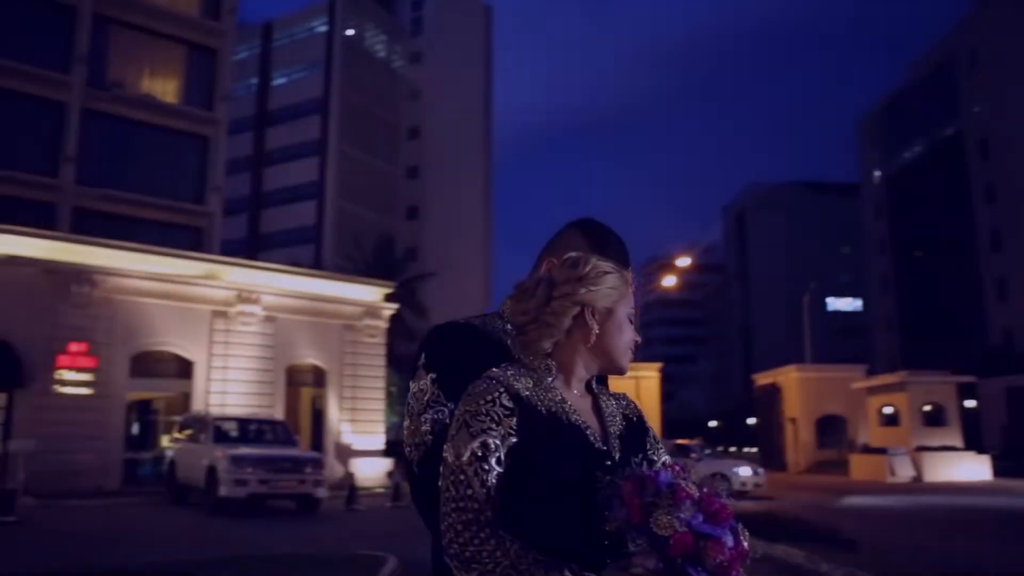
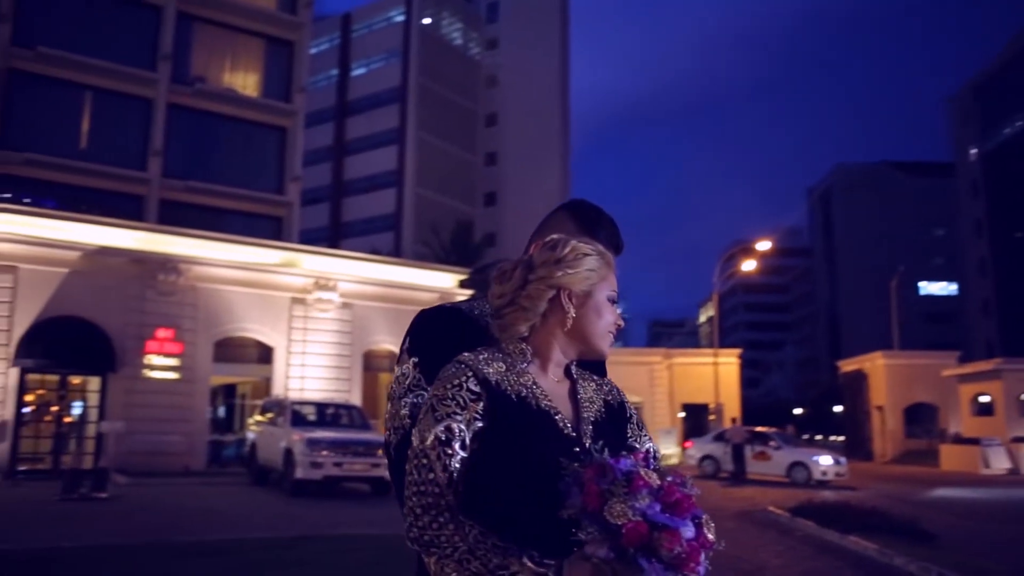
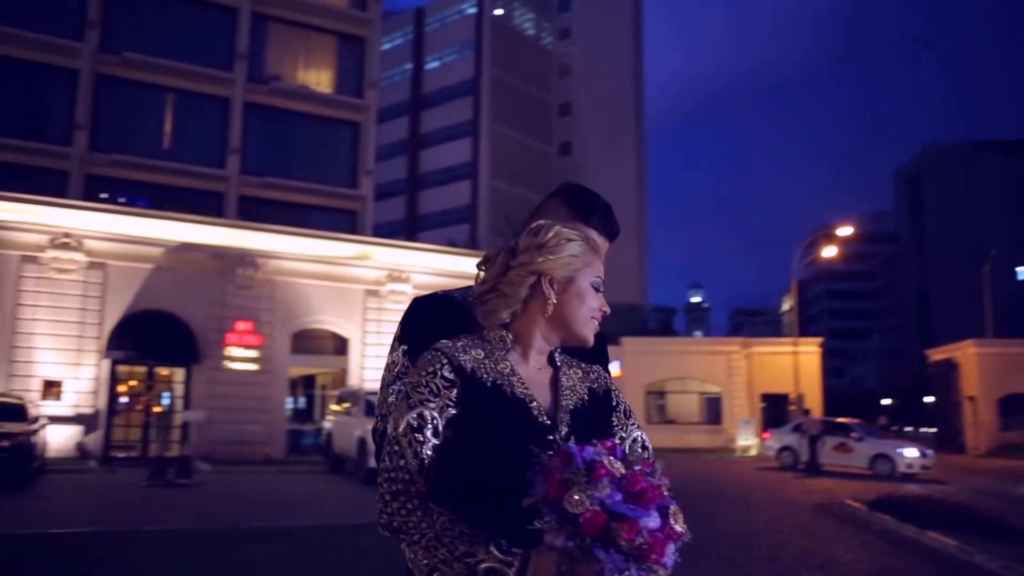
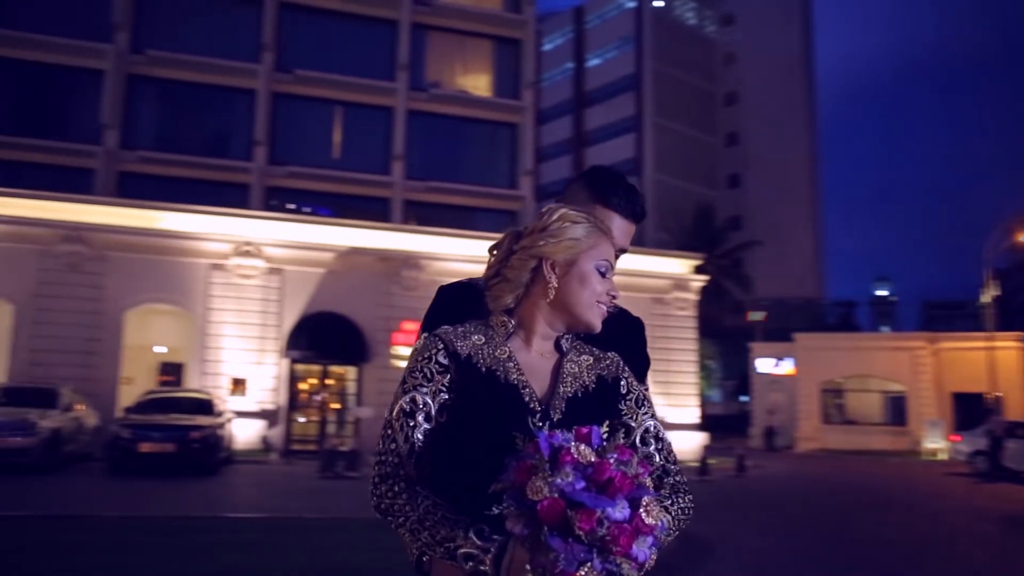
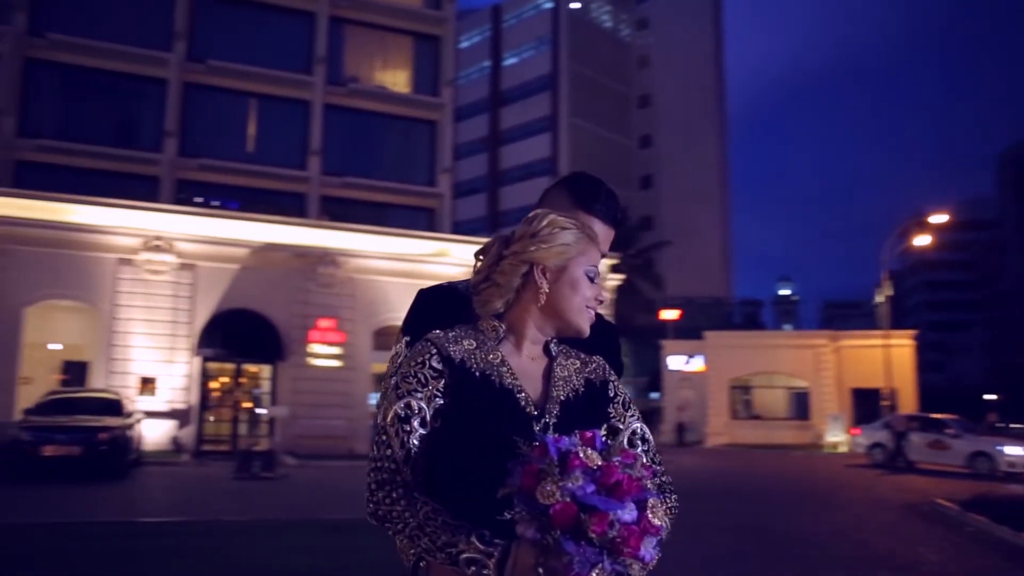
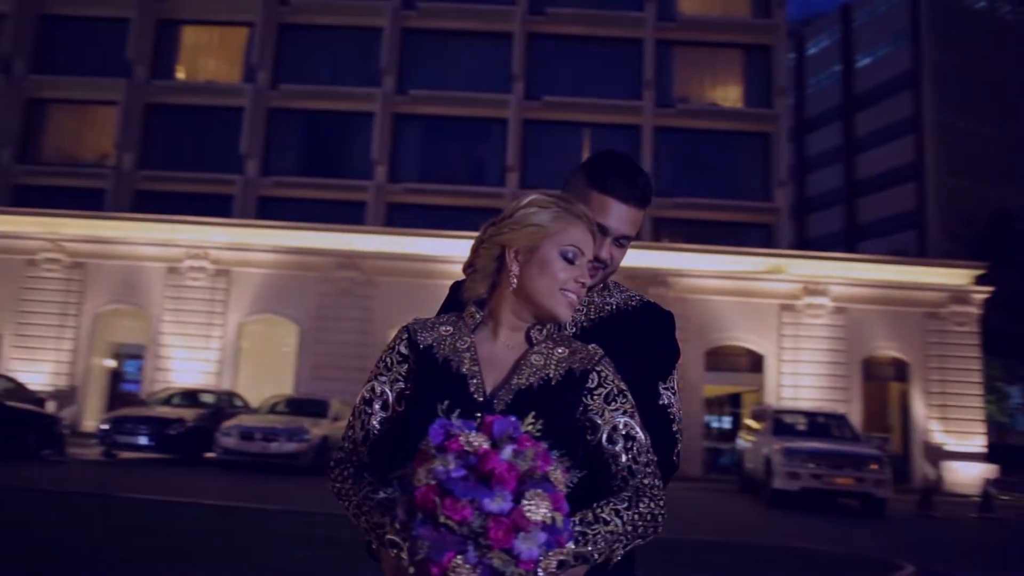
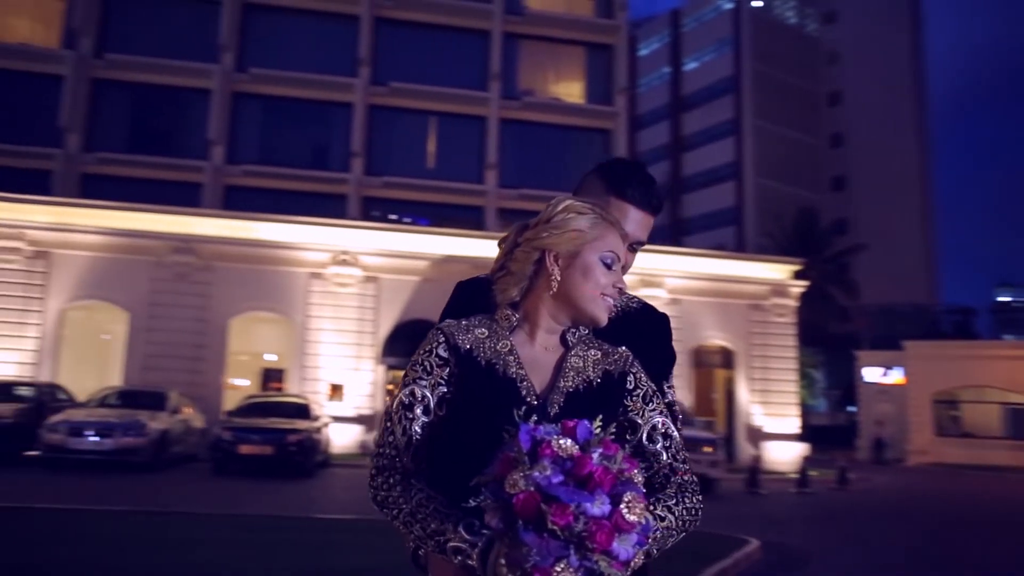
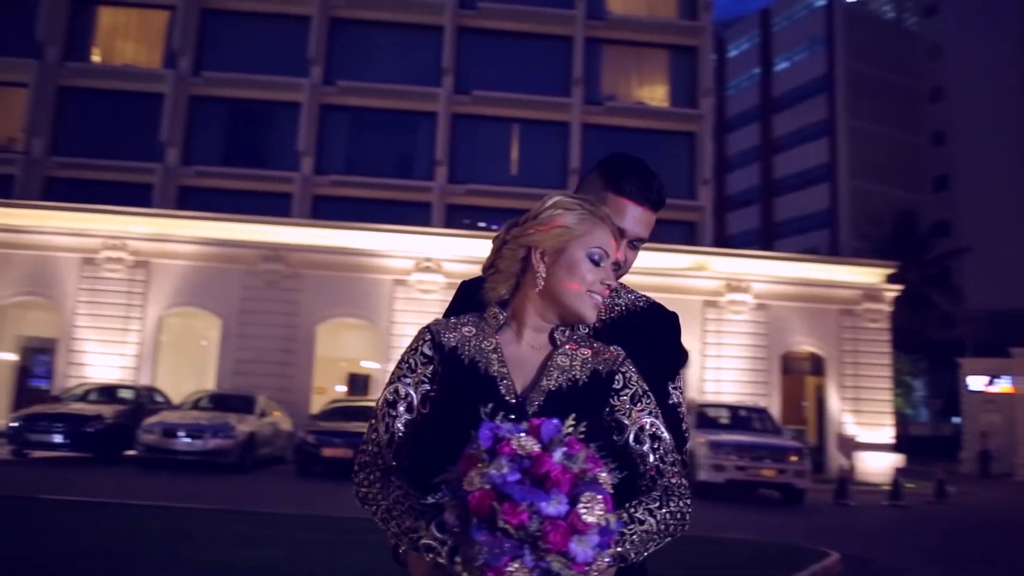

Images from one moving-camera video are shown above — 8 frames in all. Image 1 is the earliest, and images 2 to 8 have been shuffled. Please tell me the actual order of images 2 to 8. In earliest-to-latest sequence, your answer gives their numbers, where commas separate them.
2, 3, 5, 4, 7, 8, 6
